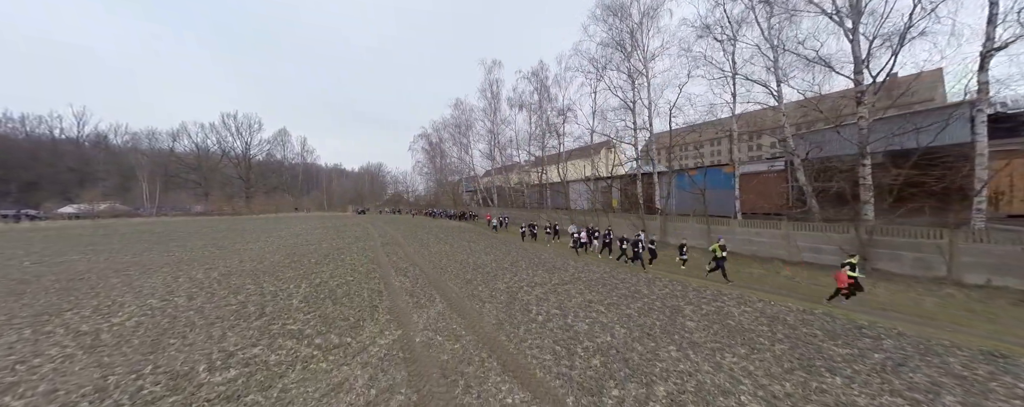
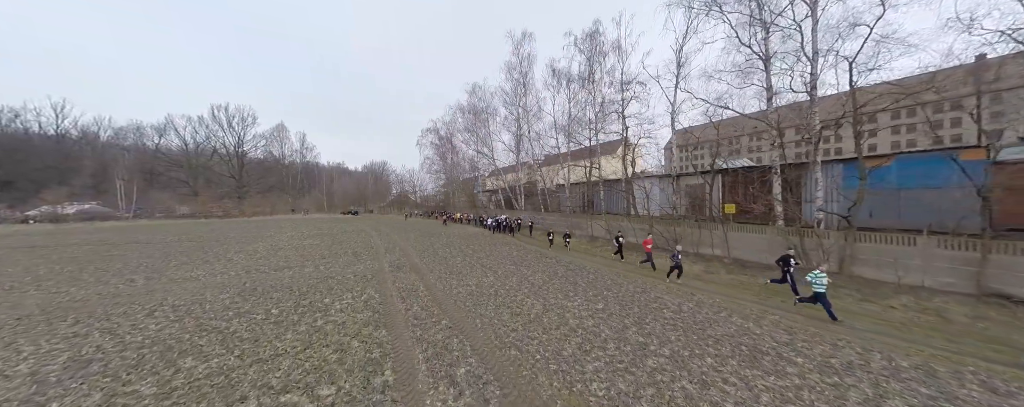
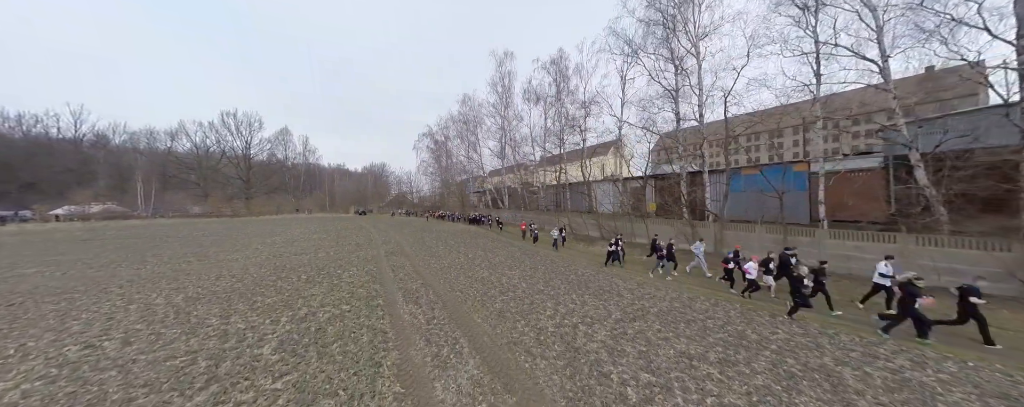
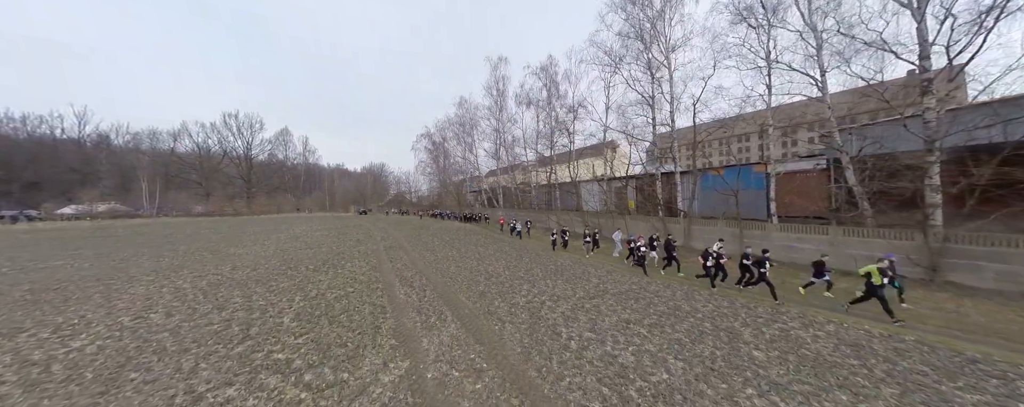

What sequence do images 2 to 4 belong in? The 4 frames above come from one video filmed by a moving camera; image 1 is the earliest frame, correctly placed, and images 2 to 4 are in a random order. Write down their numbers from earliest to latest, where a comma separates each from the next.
4, 3, 2
